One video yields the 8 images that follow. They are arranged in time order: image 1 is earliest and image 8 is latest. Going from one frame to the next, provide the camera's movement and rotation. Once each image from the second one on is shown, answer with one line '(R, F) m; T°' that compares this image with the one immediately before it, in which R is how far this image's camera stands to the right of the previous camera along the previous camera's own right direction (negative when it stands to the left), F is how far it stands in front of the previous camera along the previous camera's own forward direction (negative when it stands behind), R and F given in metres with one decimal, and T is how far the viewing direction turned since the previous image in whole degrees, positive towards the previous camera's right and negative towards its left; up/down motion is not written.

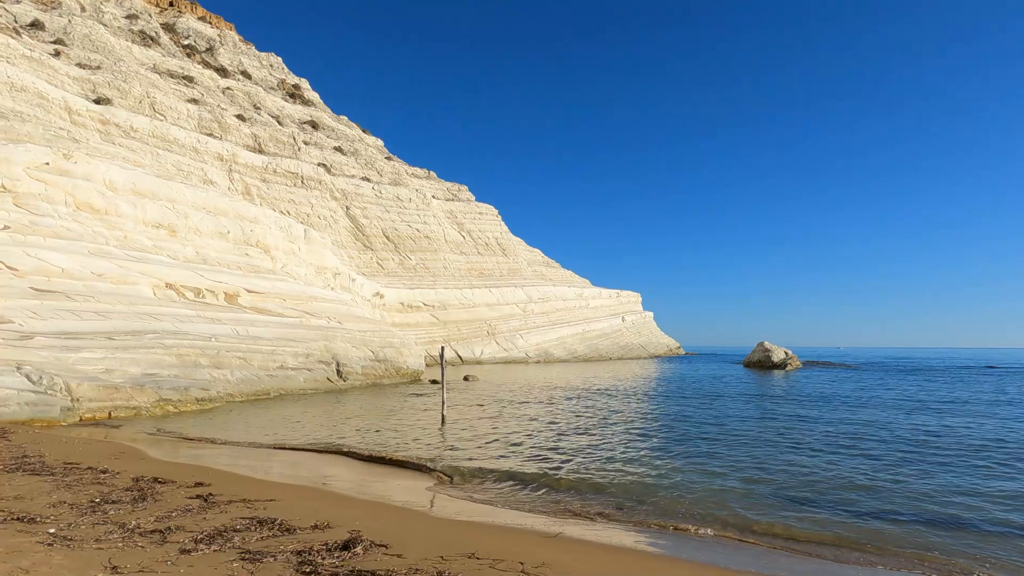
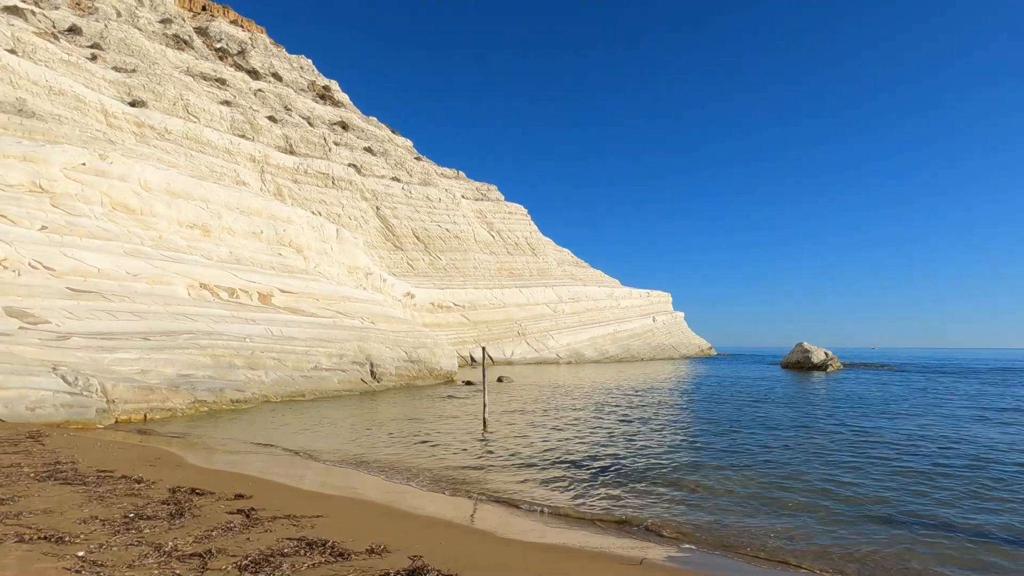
(-0.4, +0.6) m; -3°
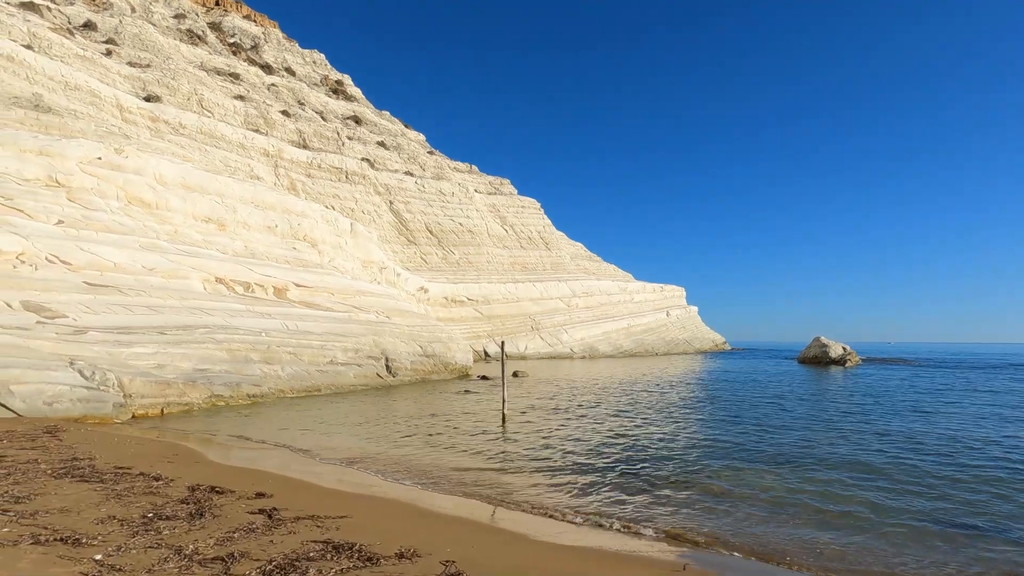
(-0.2, +0.3) m; -1°
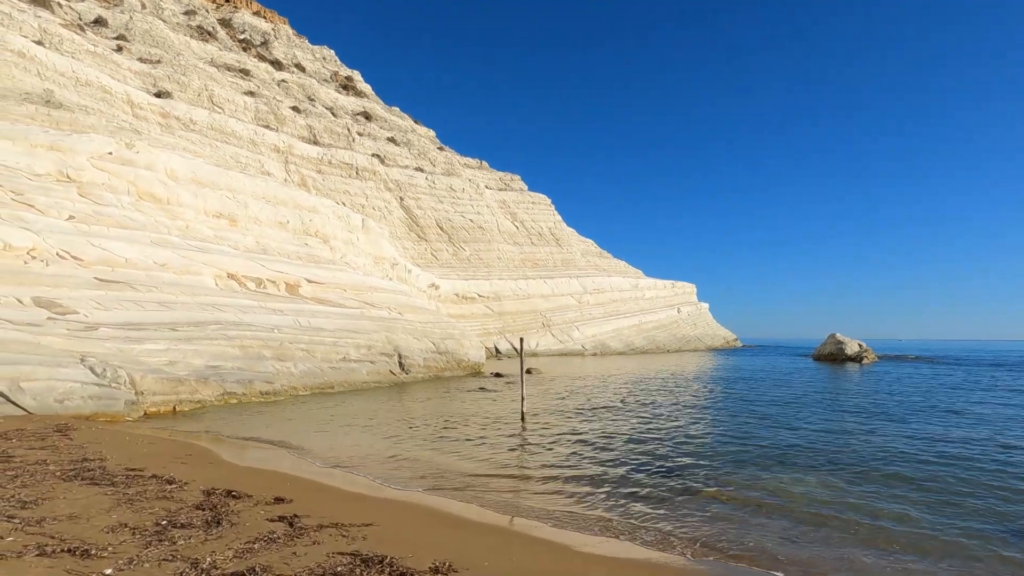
(-0.2, +0.3) m; -1°
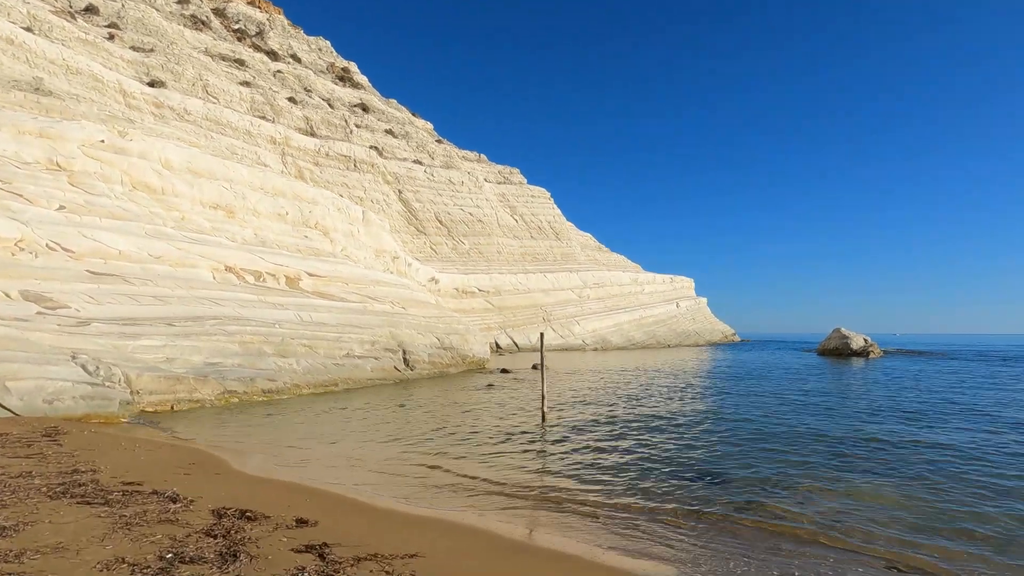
(-0.4, +0.5) m; 0°
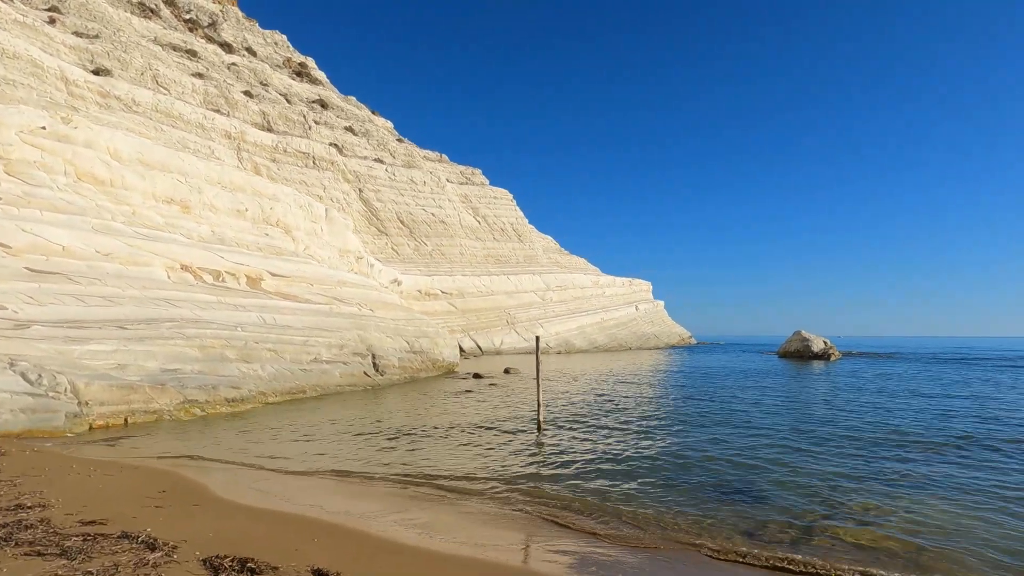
(-0.5, +0.3) m; +5°
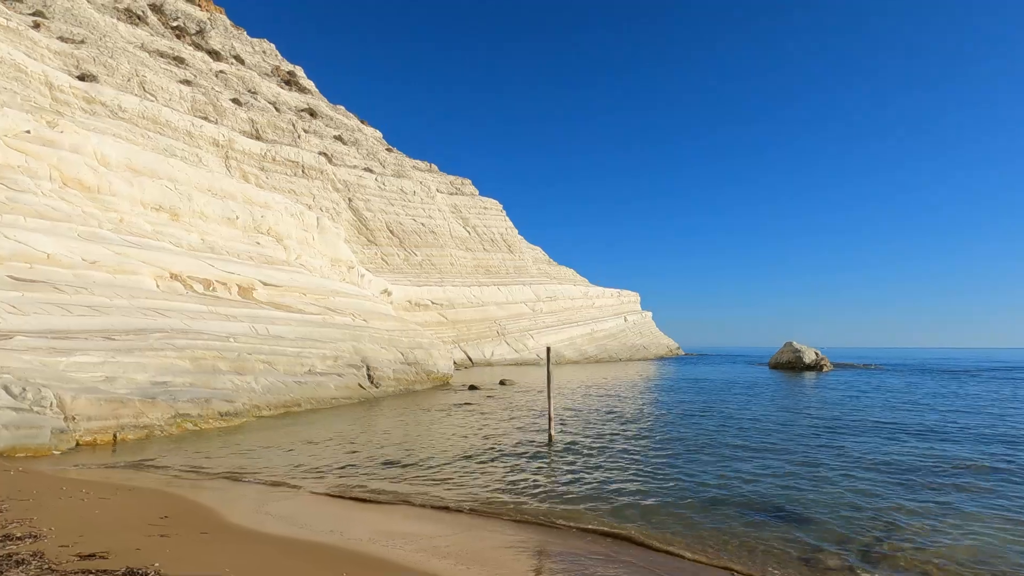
(-0.3, +0.2) m; +1°
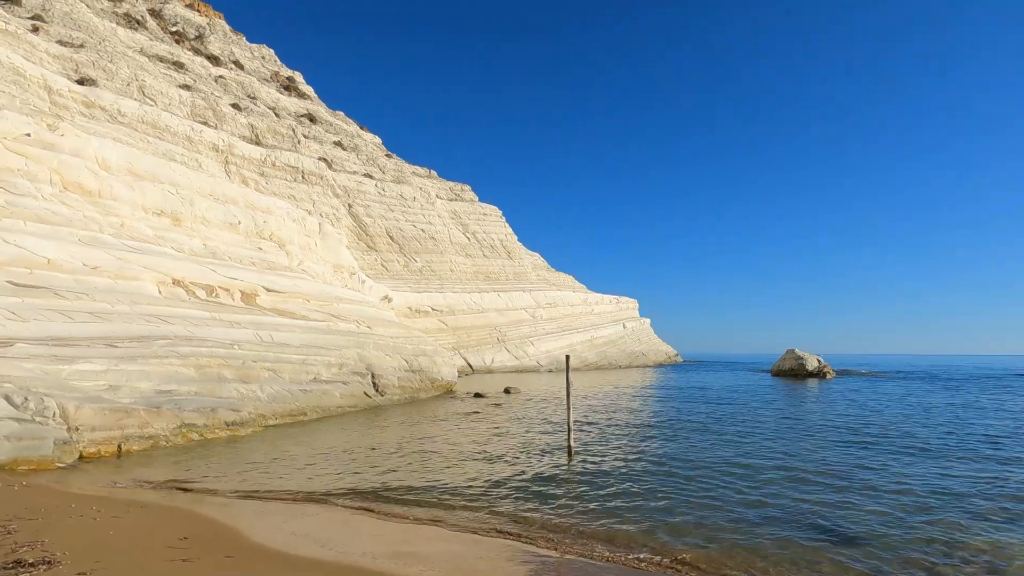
(-0.3, +0.2) m; 0°
